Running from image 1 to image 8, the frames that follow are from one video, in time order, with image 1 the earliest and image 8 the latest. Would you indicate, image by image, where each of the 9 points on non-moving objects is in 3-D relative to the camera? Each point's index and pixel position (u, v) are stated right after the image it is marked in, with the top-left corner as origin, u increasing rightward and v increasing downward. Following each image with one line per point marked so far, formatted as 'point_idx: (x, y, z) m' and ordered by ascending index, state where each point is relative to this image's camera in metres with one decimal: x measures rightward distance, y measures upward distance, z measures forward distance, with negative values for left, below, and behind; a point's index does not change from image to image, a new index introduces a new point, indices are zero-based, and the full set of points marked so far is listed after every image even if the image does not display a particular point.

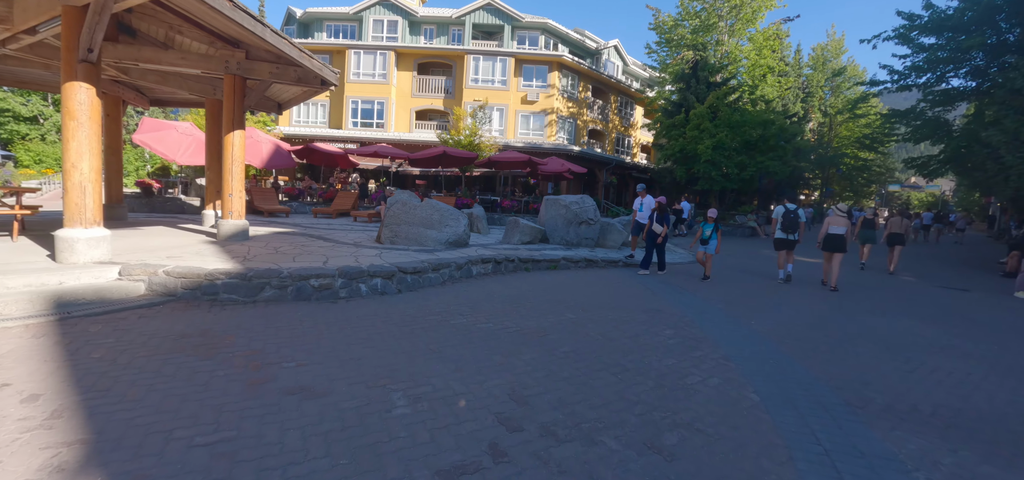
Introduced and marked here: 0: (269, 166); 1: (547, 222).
0: (-10.4, +3.2, +18.9) m
1: (+1.0, +0.5, +13.0) m
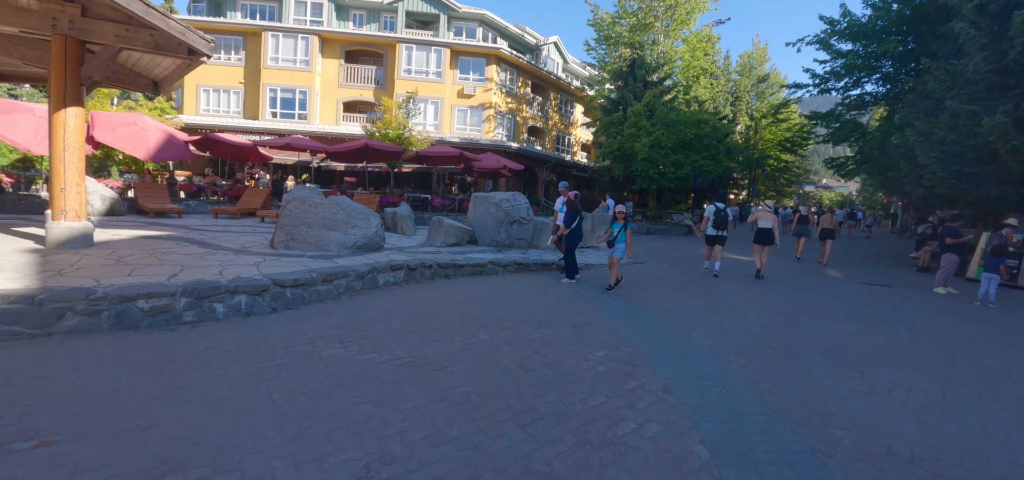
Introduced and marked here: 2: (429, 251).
0: (-13.0, +3.0, +16.2) m
1: (-1.0, +0.5, +11.8) m
2: (-1.9, -0.3, +10.0) m
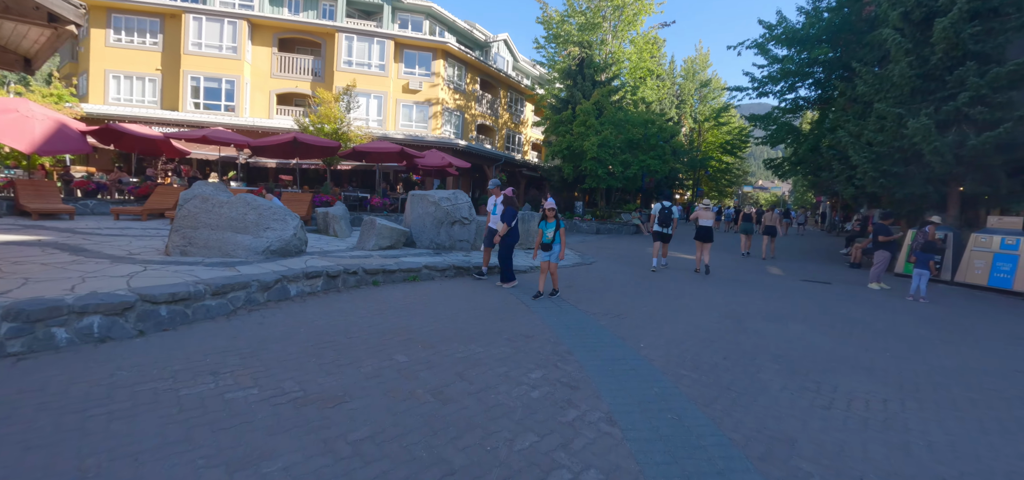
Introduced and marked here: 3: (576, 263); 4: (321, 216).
0: (-14.9, +2.8, +14.1) m
1: (-2.4, +0.4, +10.9) m
2: (-3.2, -0.3, +9.0) m
3: (+1.6, -0.6, +11.7) m
4: (-5.7, +0.7, +13.2) m
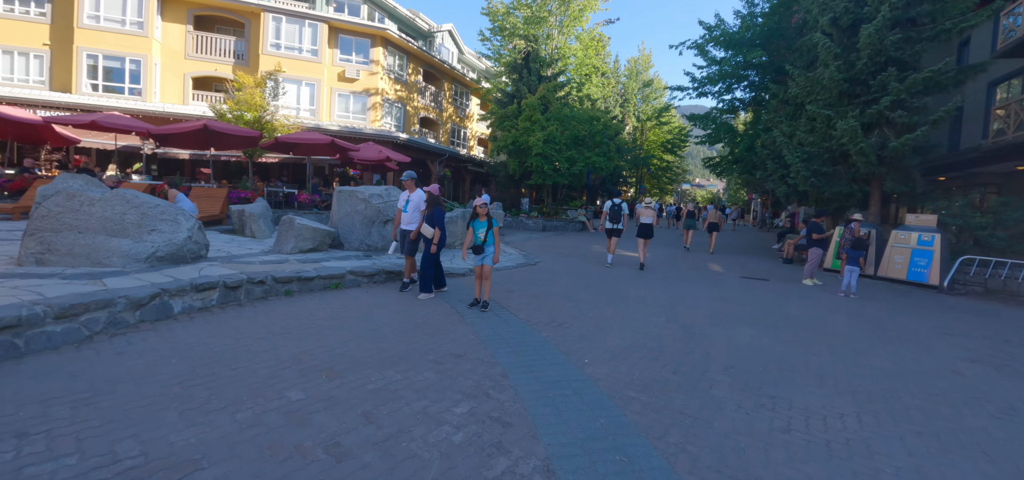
0: (-16.6, +2.8, +11.5) m
1: (-3.8, +0.4, +9.8) m
2: (-4.3, -0.4, +7.9) m
3: (+0.1, -0.6, +11.2) m
4: (-7.4, +0.7, +11.7) m
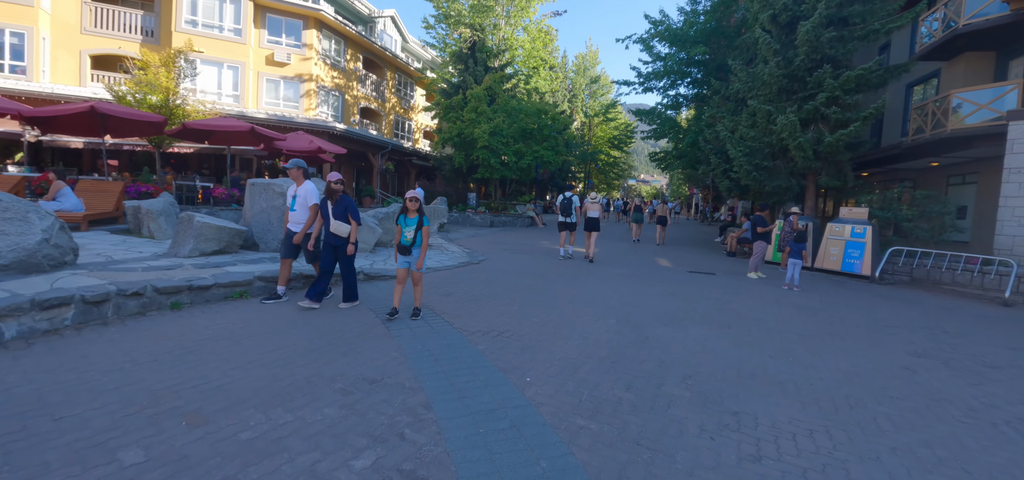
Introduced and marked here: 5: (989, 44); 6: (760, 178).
0: (-17.9, +2.6, +8.9) m
1: (-5.0, +0.4, +8.6) m
2: (-5.3, -0.4, +6.6) m
3: (-1.2, -0.5, +10.4) m
4: (-8.7, +0.7, +10.1) m
5: (+15.3, +6.2, +14.1) m
6: (+7.8, +2.0, +13.9) m
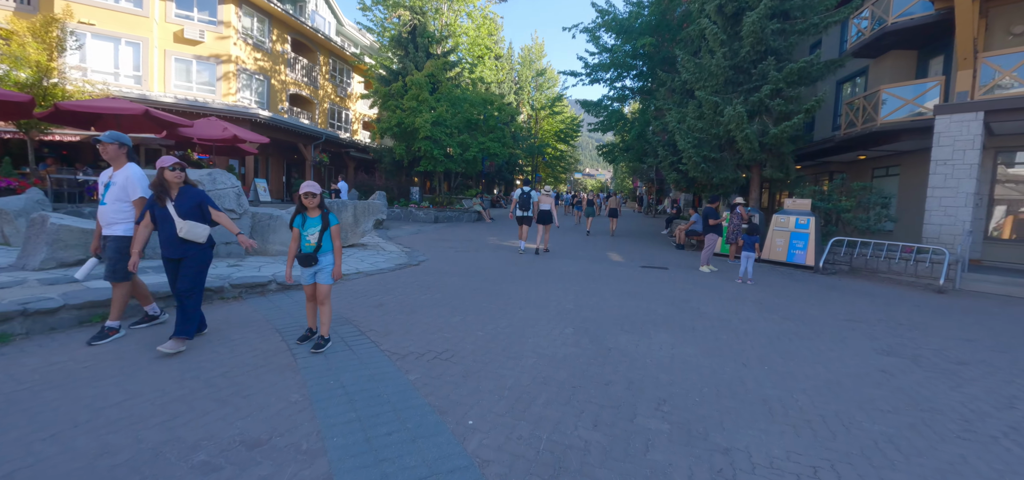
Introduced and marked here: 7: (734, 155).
0: (-18.8, +2.3, +5.8) m
1: (-6.0, +0.3, +7.1) m
2: (-6.0, -0.5, +5.1) m
3: (-2.4, -0.5, +9.3) m
4: (-9.8, +0.6, +8.1) m
5: (+13.4, +6.6, +14.8) m
6: (+6.1, +2.2, +13.8) m
7: (+7.1, +2.7, +14.1) m
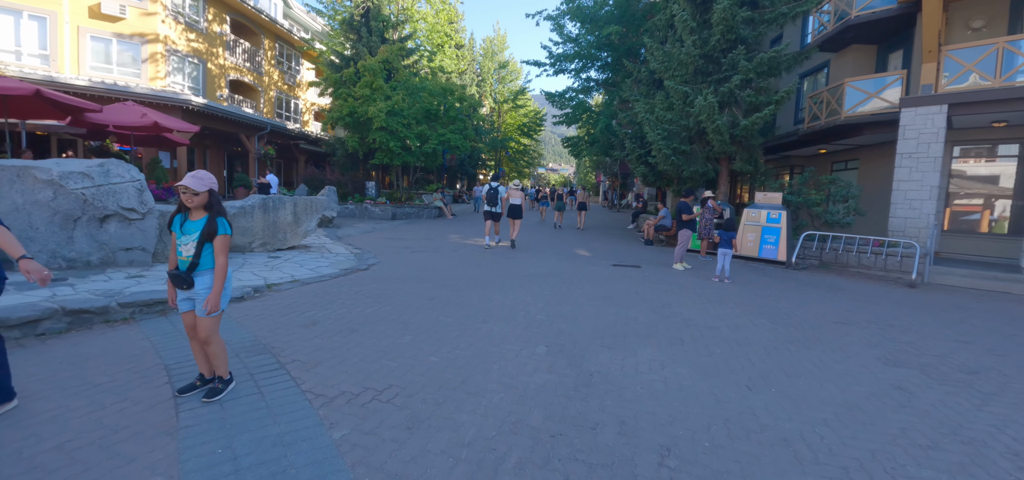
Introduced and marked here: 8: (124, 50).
0: (-19.2, +2.0, +3.3) m
1: (-6.5, +0.2, +5.6) m
2: (-6.3, -0.6, +3.7) m
3: (-3.1, -0.5, +8.1) m
4: (-10.4, +0.4, +6.4) m
5: (+12.2, +6.8, +14.8) m
6: (+5.0, +2.3, +13.3) m
7: (+5.9, +2.8, +13.7) m
8: (-16.4, +8.0, +18.7) m
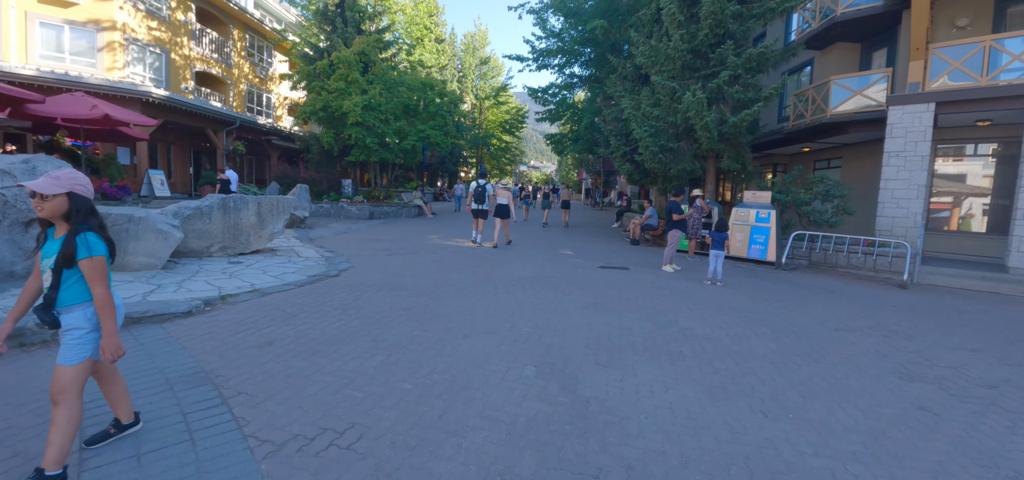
0: (-19.3, +1.9, +2.0) m
1: (-6.7, +0.2, +4.8) m
2: (-6.4, -0.7, +2.9) m
3: (-3.4, -0.6, +7.5) m
4: (-10.6, +0.3, +5.4) m
5: (+11.6, +6.8, +14.8) m
6: (+4.5, +2.3, +12.9) m
7: (+5.4, +2.9, +13.4) m
8: (-17.1, +8.0, +17.4) m
